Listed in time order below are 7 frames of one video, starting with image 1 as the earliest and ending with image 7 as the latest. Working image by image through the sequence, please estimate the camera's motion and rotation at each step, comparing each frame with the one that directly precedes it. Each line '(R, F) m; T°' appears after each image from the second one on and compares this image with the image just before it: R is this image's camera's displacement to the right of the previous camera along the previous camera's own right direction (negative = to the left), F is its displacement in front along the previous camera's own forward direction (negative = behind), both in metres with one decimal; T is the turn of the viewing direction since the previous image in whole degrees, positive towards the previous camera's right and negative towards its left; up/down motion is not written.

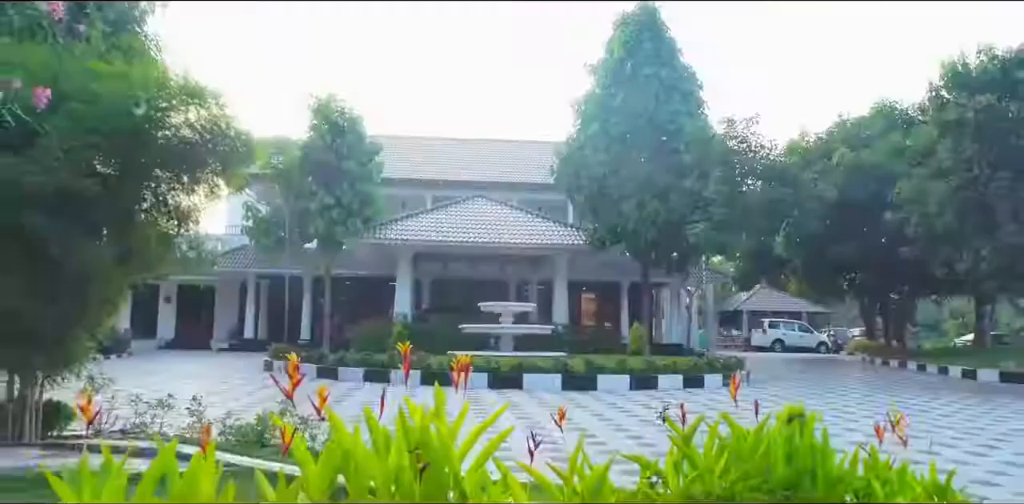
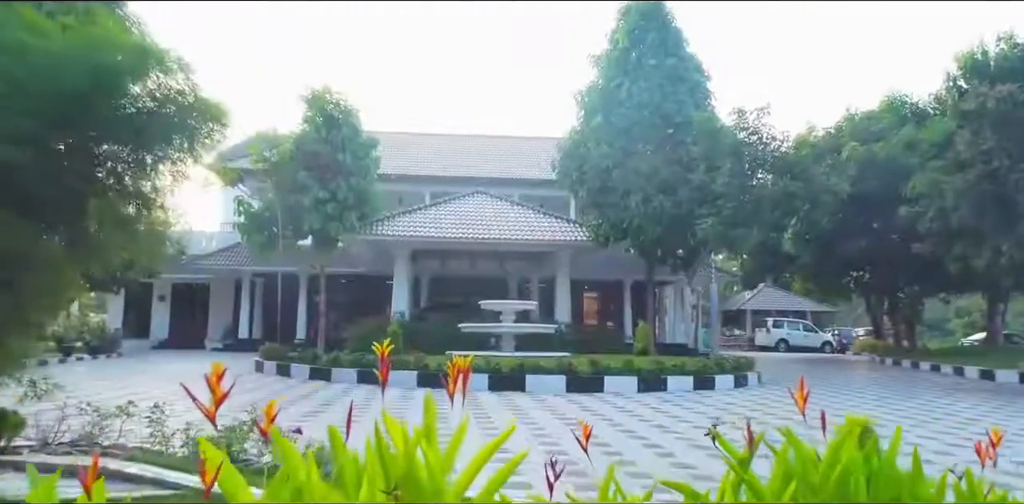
(0.0, +0.6) m; 0°
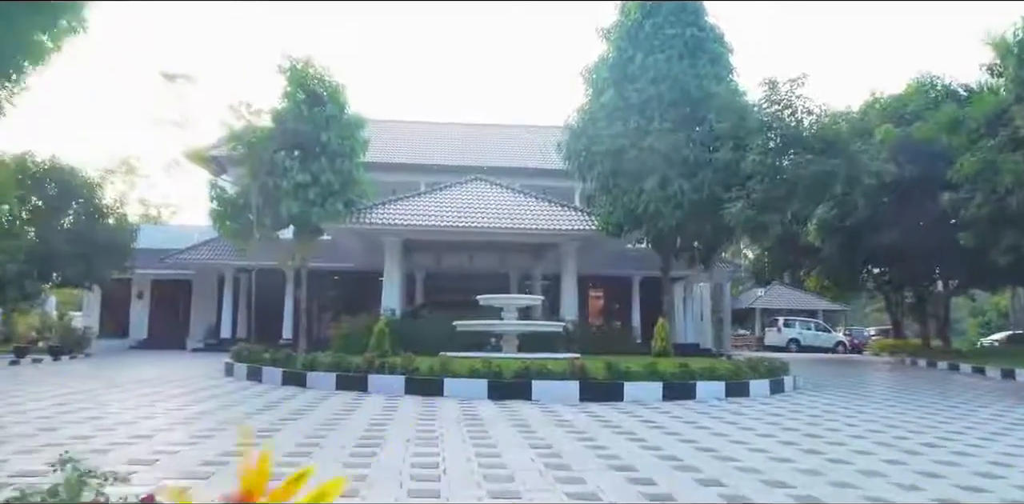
(-0.1, +1.8) m; 0°
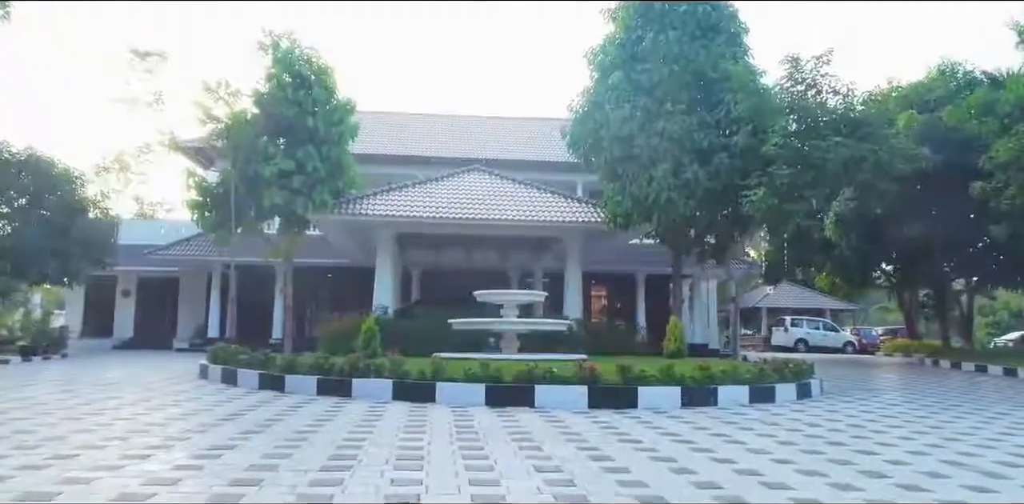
(0.0, +1.1) m; 0°
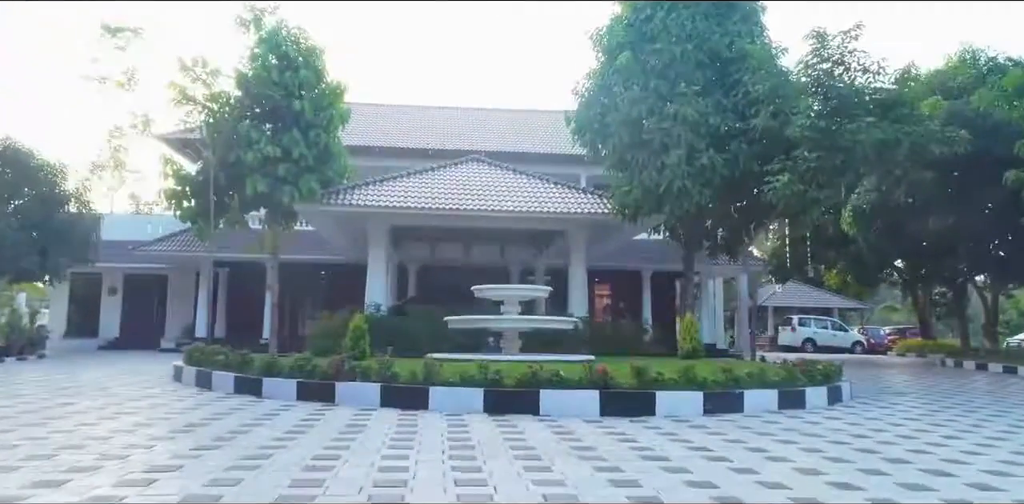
(0.0, +1.0) m; 0°
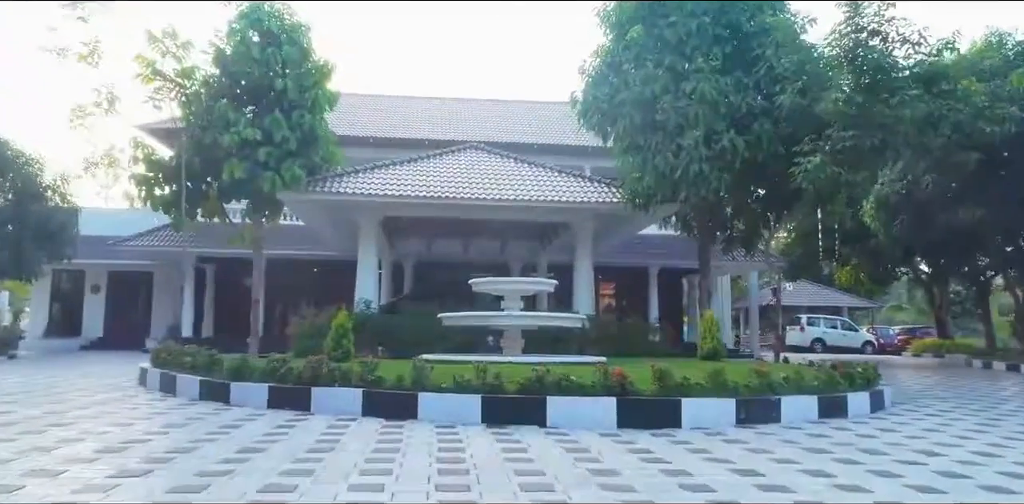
(0.0, +1.2) m; 0°
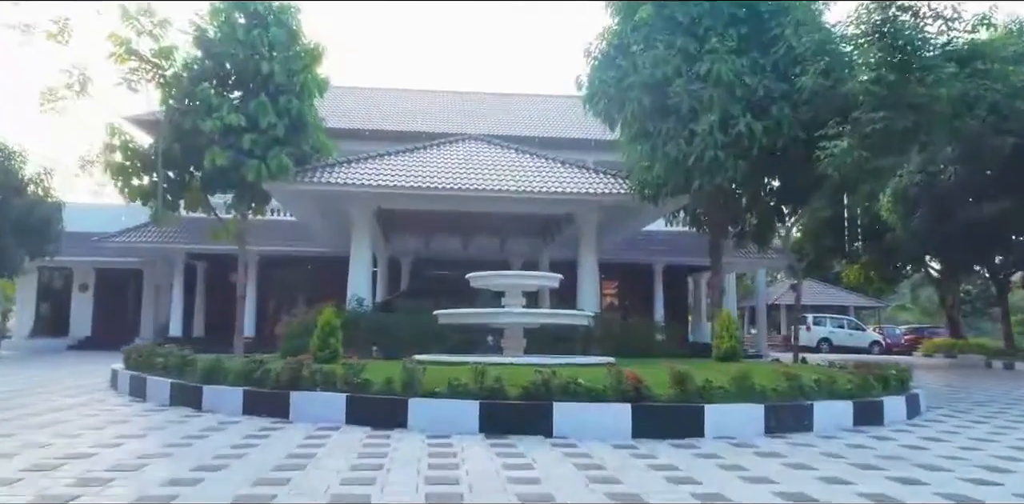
(0.0, +0.8) m; 0°
